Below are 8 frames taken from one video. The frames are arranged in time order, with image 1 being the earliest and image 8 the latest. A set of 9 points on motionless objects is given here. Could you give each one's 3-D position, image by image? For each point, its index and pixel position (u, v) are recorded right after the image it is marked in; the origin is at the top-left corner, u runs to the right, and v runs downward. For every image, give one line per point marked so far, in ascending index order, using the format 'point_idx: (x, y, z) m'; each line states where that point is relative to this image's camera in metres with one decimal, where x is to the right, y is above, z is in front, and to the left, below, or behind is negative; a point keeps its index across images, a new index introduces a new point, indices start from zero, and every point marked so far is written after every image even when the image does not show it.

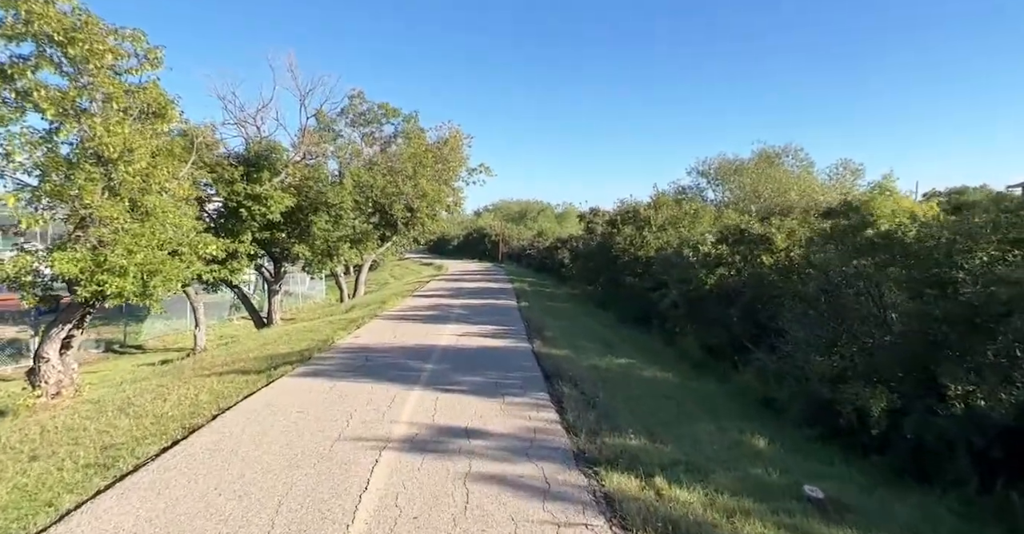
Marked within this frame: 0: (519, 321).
0: (+0.2, -1.5, +15.8) m
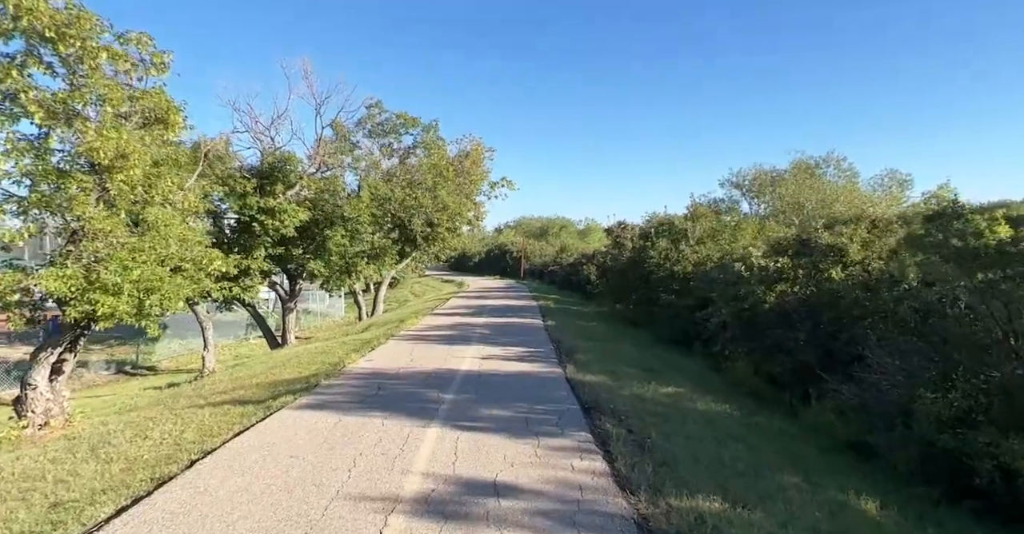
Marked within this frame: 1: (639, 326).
0: (+0.9, -1.9, +14.5) m
1: (+4.3, -2.0, +19.6) m
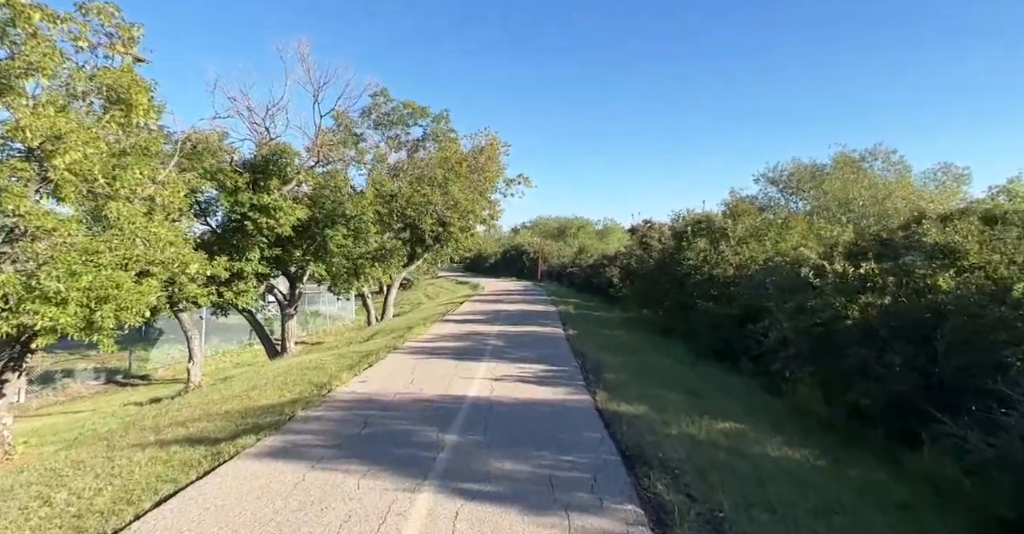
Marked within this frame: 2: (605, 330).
0: (+1.3, -2.0, +12.7) m
1: (+4.8, -2.1, +17.7) m
2: (+3.0, -2.0, +18.0) m
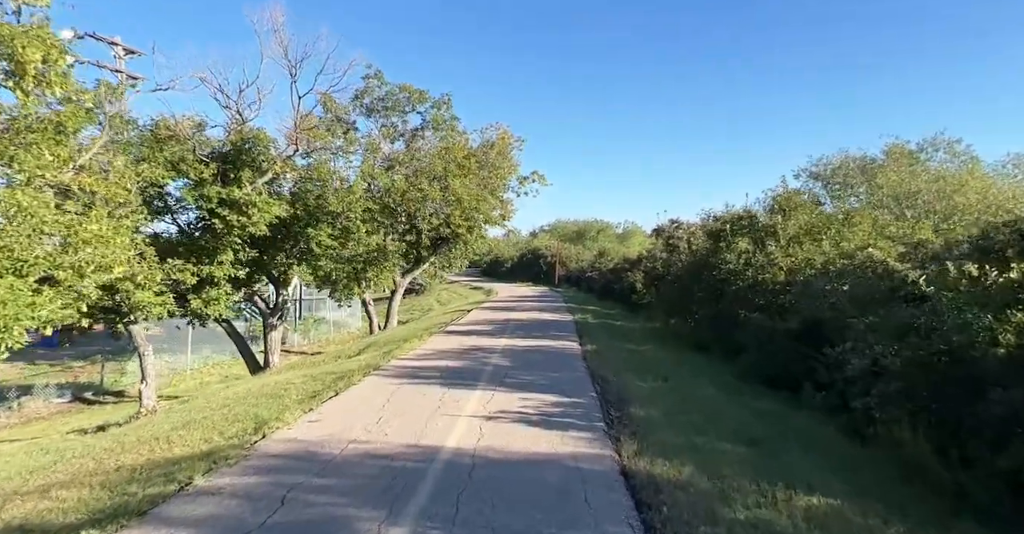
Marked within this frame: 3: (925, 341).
0: (+1.4, -2.0, +10.3) m
1: (+5.1, -2.2, +15.2) m
2: (+3.2, -2.1, +15.6) m
3: (+4.5, -0.8, +6.5) m
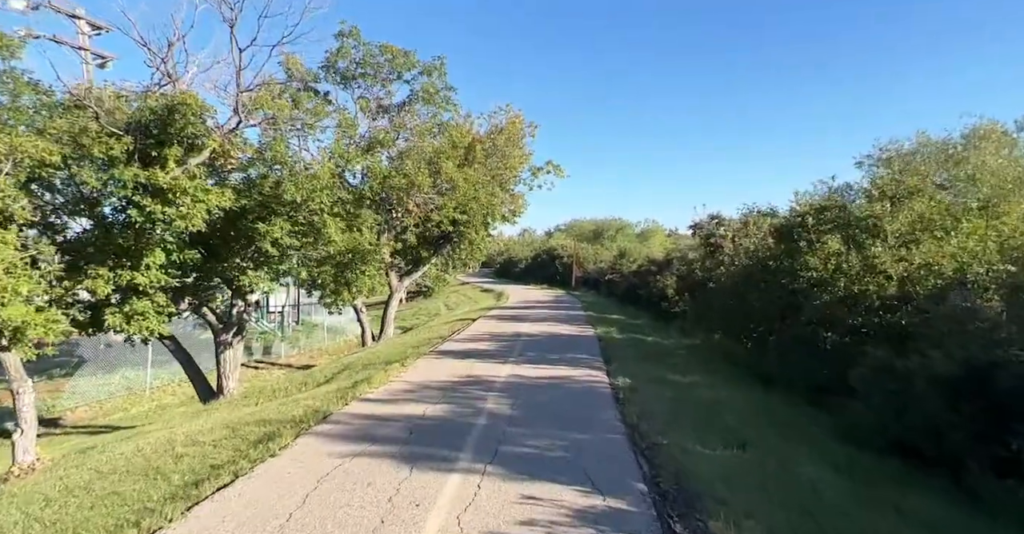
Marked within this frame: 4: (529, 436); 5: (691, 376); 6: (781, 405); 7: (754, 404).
0: (+1.4, -2.2, +6.8) m
1: (+5.2, -2.3, +11.6) m
2: (+3.4, -2.2, +12.1) m
3: (+4.4, -0.9, +2.9) m
4: (+0.2, -2.1, +7.4) m
5: (+3.7, -2.3, +12.1) m
6: (+4.7, -2.3, +10.3) m
7: (+4.1, -2.3, +10.0) m
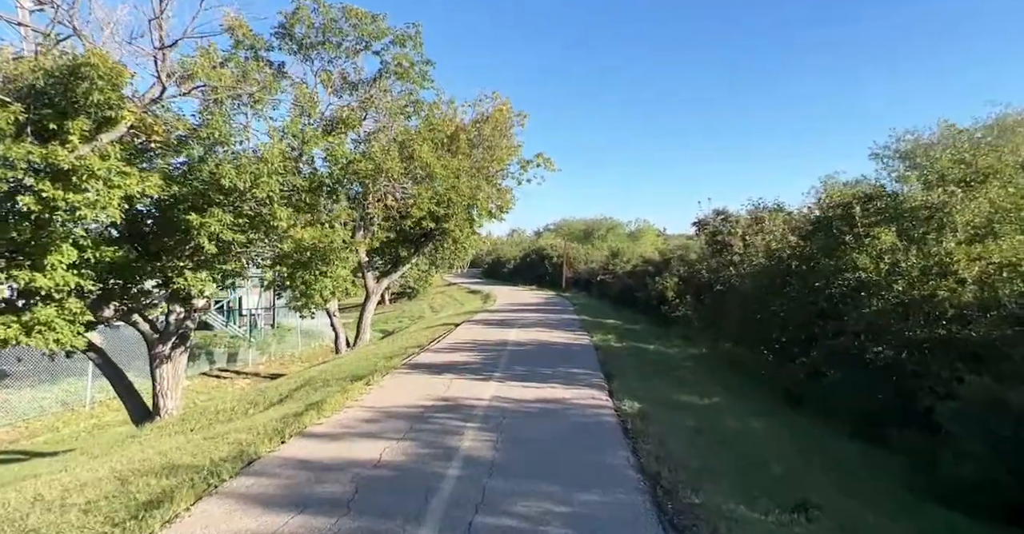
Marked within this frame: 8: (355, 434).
0: (+1.2, -2.2, +4.9) m
1: (+4.9, -2.3, +9.8) m
2: (+3.1, -2.3, +10.2) m
3: (+4.4, -1.0, +1.1) m
4: (0.0, -2.1, +5.5) m
5: (+3.5, -2.3, +10.2) m
6: (+4.4, -2.4, +8.4) m
7: (+3.9, -2.3, +8.2) m
8: (-2.0, -2.1, +7.4) m
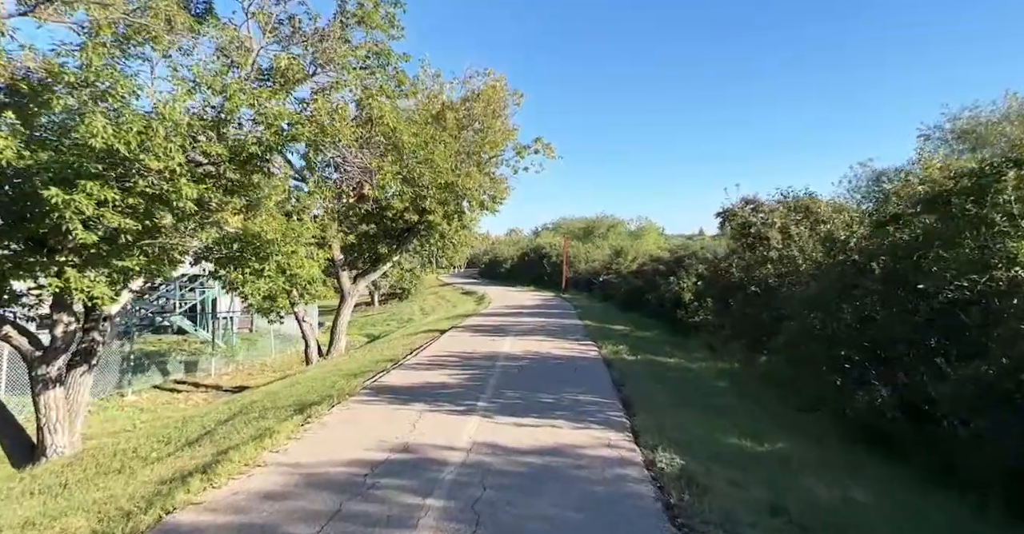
0: (+1.1, -2.1, +2.1) m
1: (+4.8, -2.3, +7.0) m
2: (+2.9, -2.2, +7.4) m
3: (+4.2, -0.9, -1.7) m
4: (-0.1, -2.1, +2.7) m
5: (+3.3, -2.2, +7.5) m
6: (+4.3, -2.3, +5.7) m
7: (+3.7, -2.2, +5.4) m
8: (-2.1, -2.1, +4.6) m
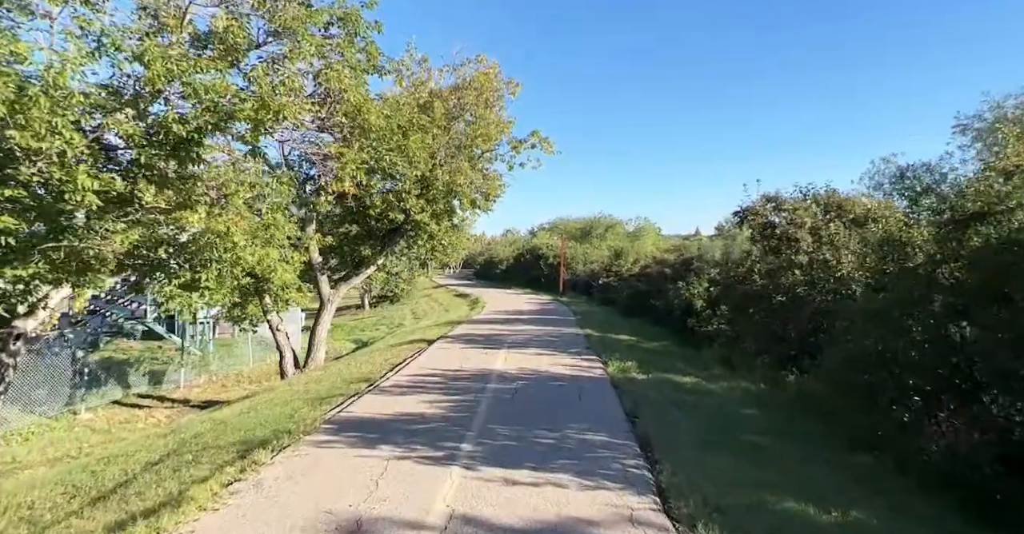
0: (+1.0, -2.2, +0.4) m
1: (+4.7, -2.4, +5.3) m
2: (+2.8, -2.3, +5.7) m
3: (+4.2, -1.0, -3.4) m
4: (-0.2, -2.2, +0.9) m
5: (+3.2, -2.3, +5.8) m
6: (+4.2, -2.4, +3.9) m
7: (+3.6, -2.3, +3.7) m
8: (-2.2, -2.2, +2.9) m
